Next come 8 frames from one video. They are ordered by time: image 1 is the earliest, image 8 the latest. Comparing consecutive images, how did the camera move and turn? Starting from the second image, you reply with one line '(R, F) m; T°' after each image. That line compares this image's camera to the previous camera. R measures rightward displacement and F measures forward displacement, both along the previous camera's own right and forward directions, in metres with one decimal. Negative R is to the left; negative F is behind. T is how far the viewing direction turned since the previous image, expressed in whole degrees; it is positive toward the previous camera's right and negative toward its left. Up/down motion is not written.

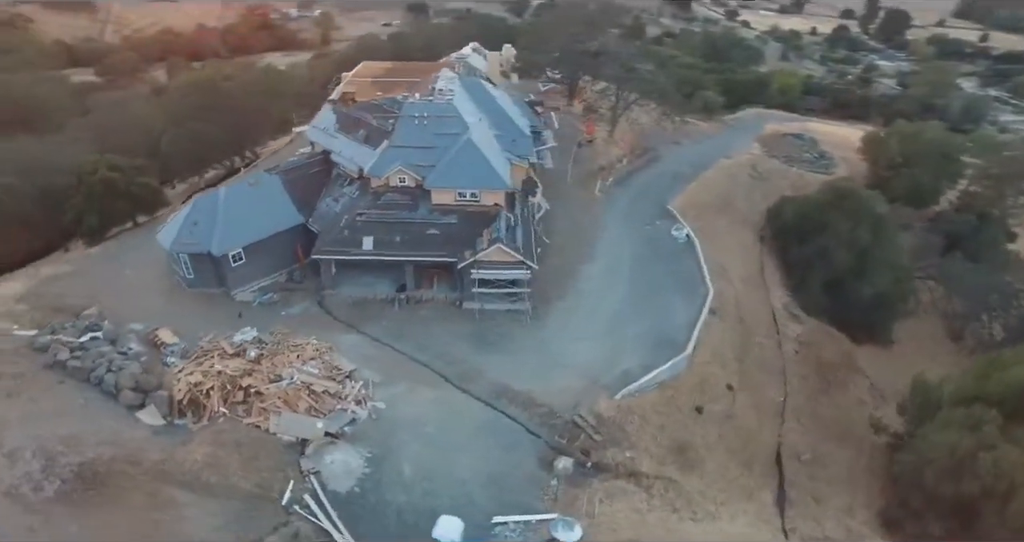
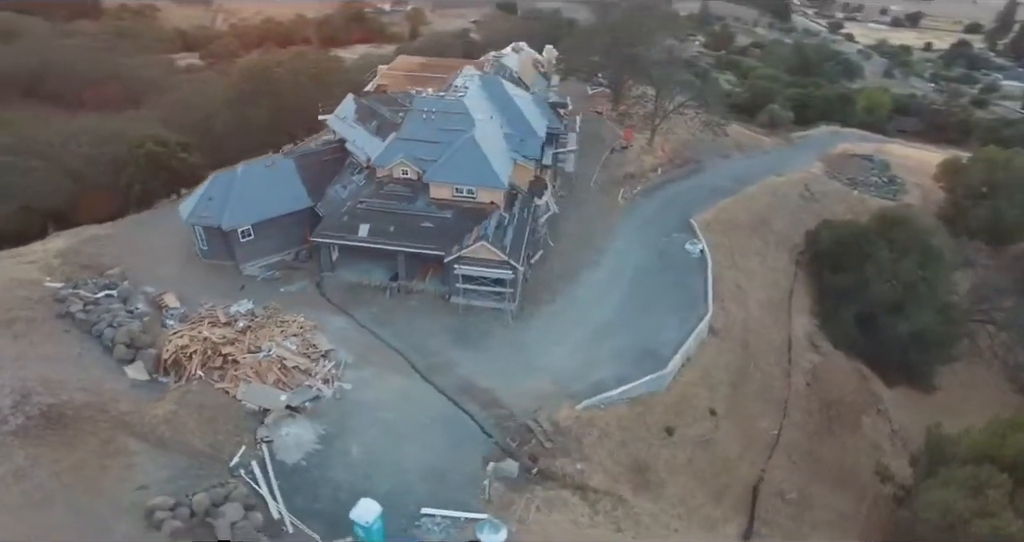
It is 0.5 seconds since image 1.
(+4.5, +0.3) m; -7°
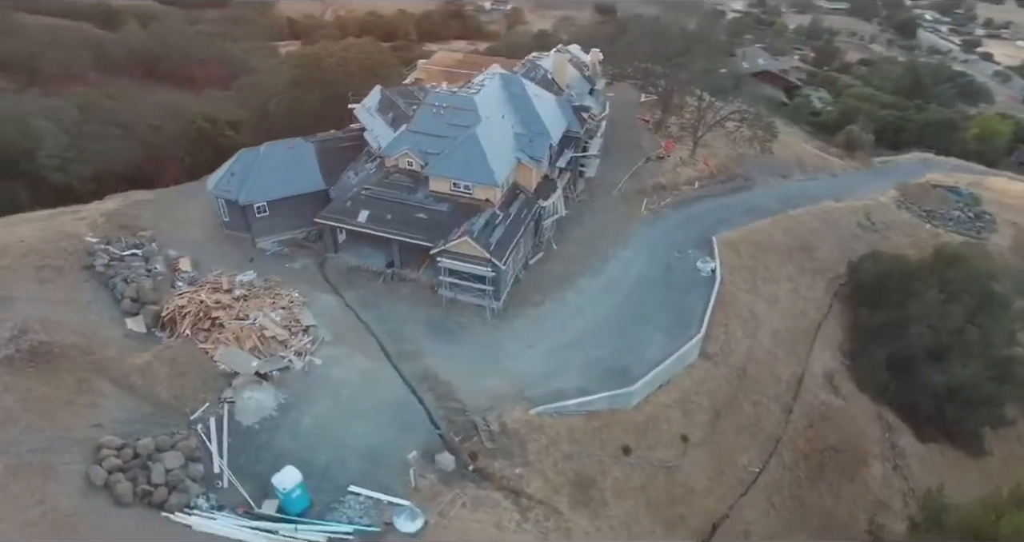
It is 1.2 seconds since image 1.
(+5.2, +0.3) m; -8°
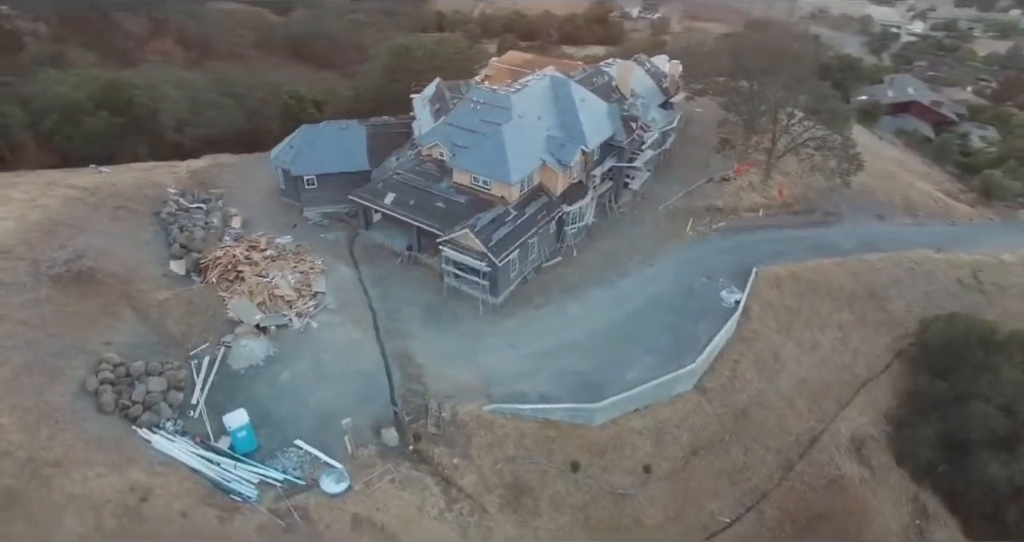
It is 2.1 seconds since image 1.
(+6.5, +0.4) m; -12°
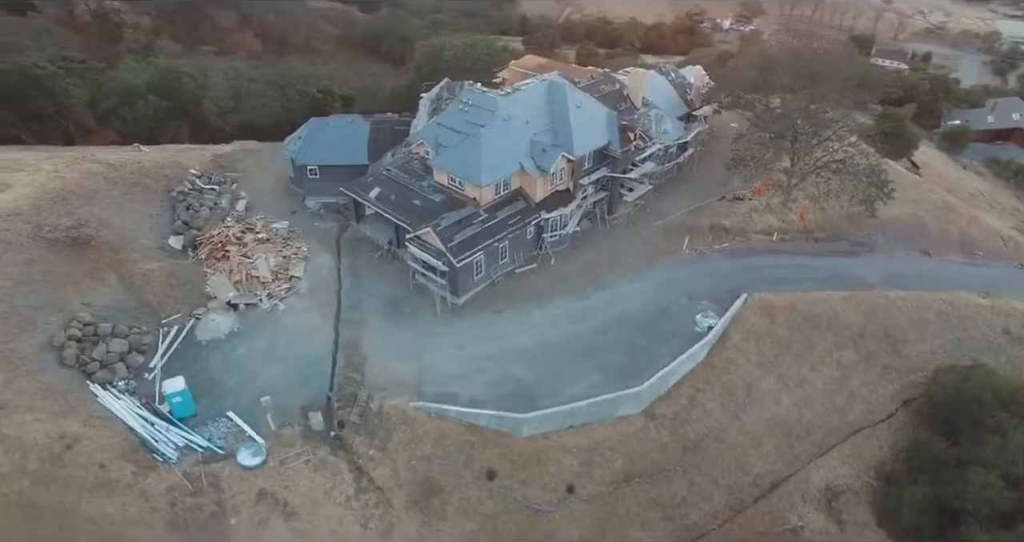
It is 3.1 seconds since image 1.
(+6.4, +0.5) m; -8°
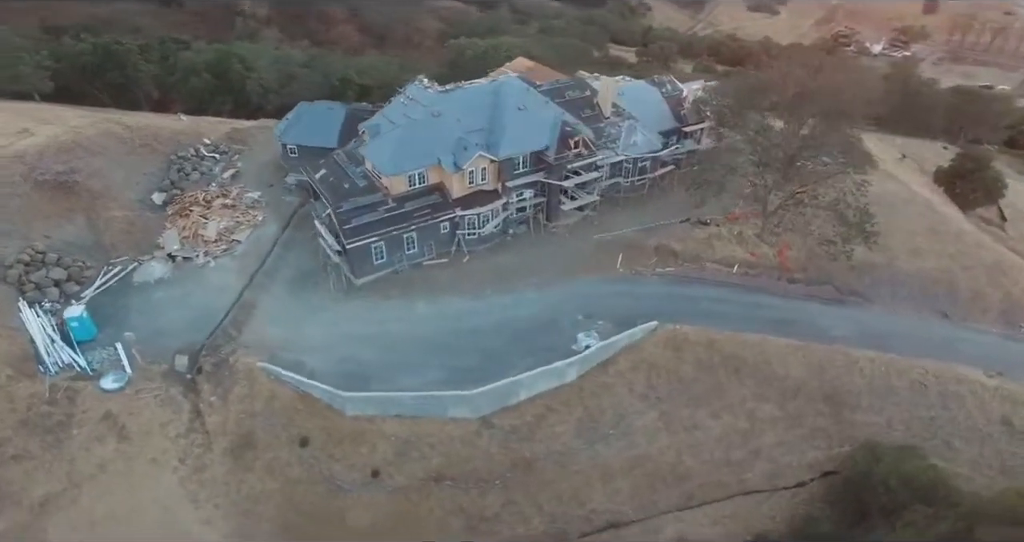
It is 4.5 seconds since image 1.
(+13.0, +1.3) m; -12°
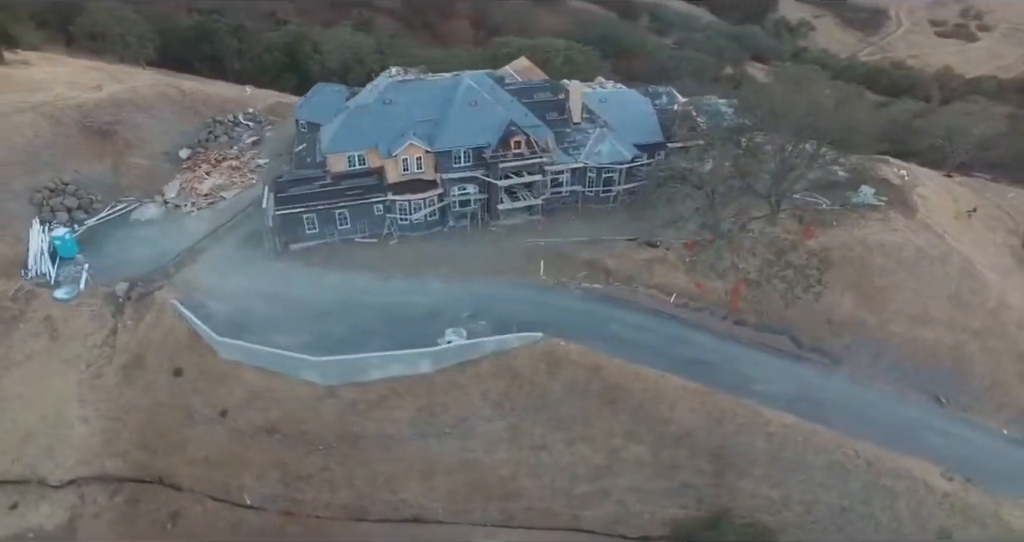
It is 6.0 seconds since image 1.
(+13.5, +1.6) m; -14°
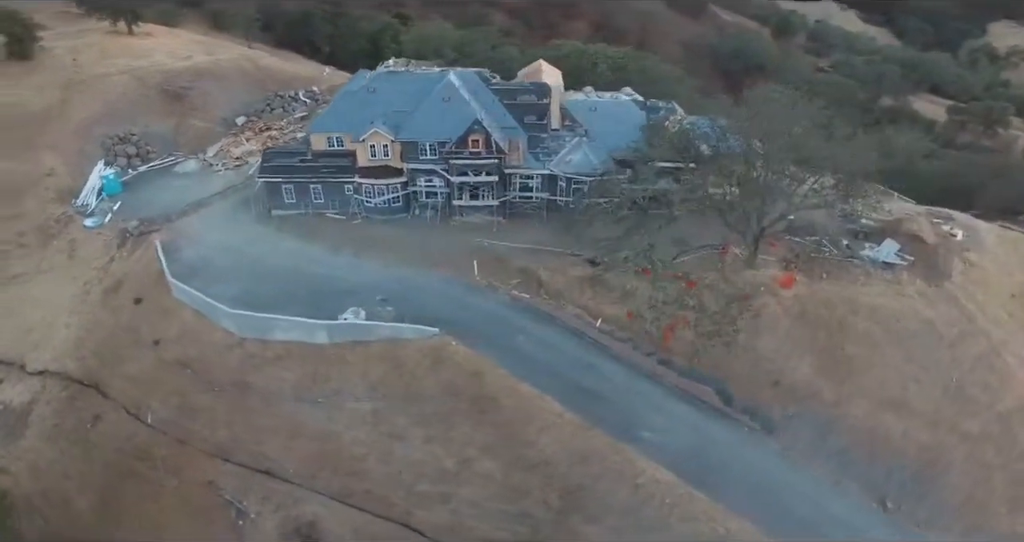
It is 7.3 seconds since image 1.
(+12.6, +1.7) m; -14°
